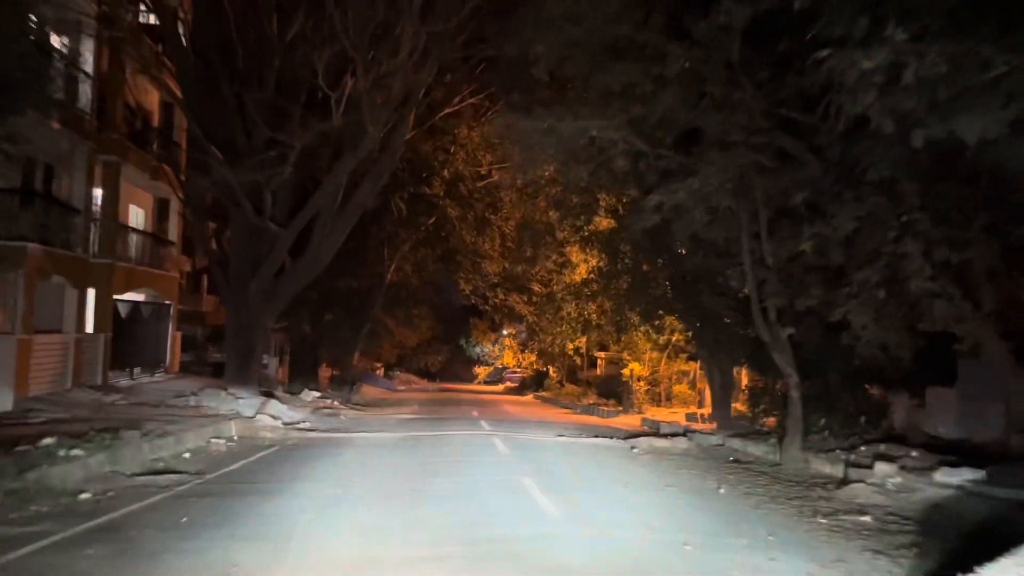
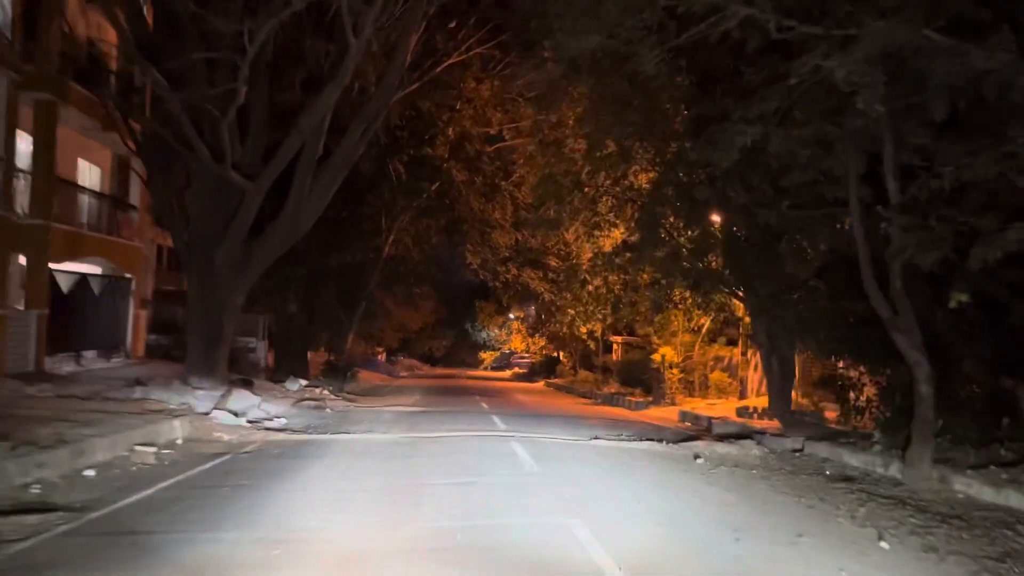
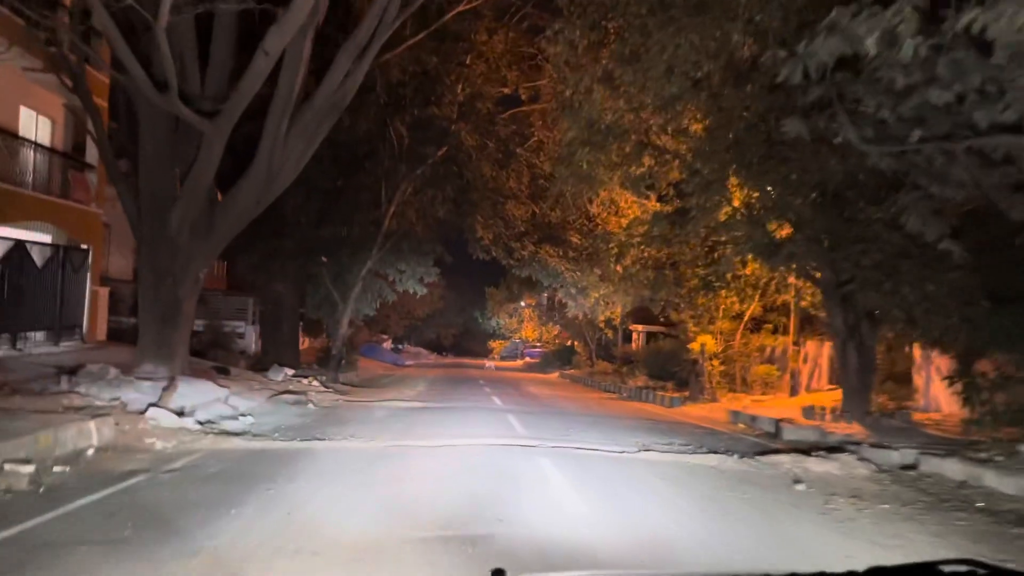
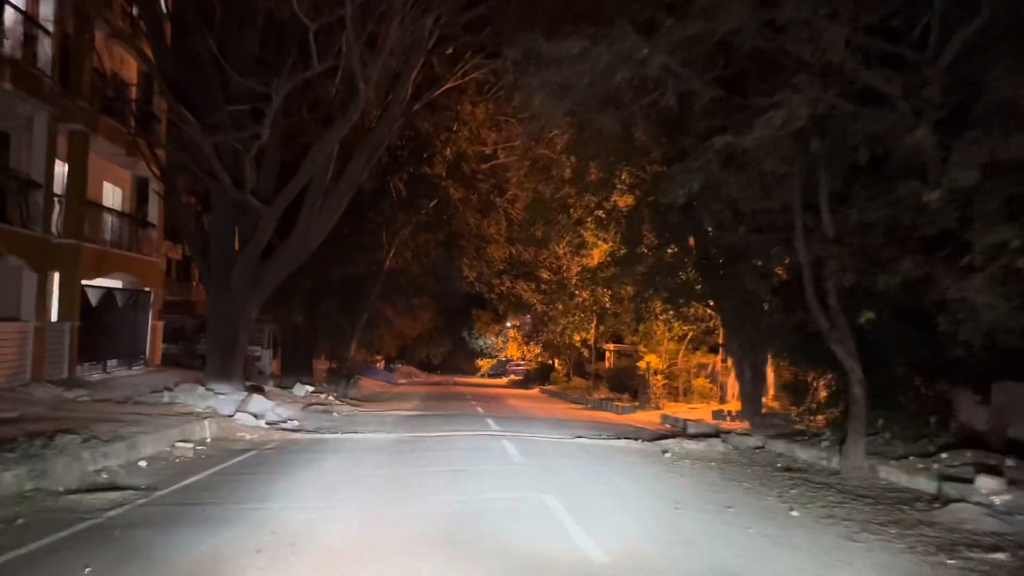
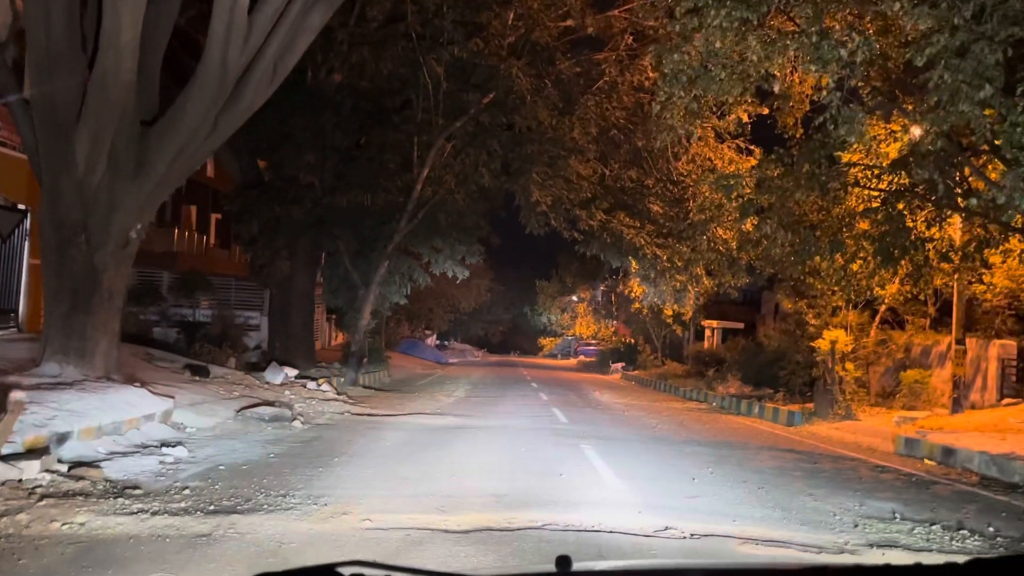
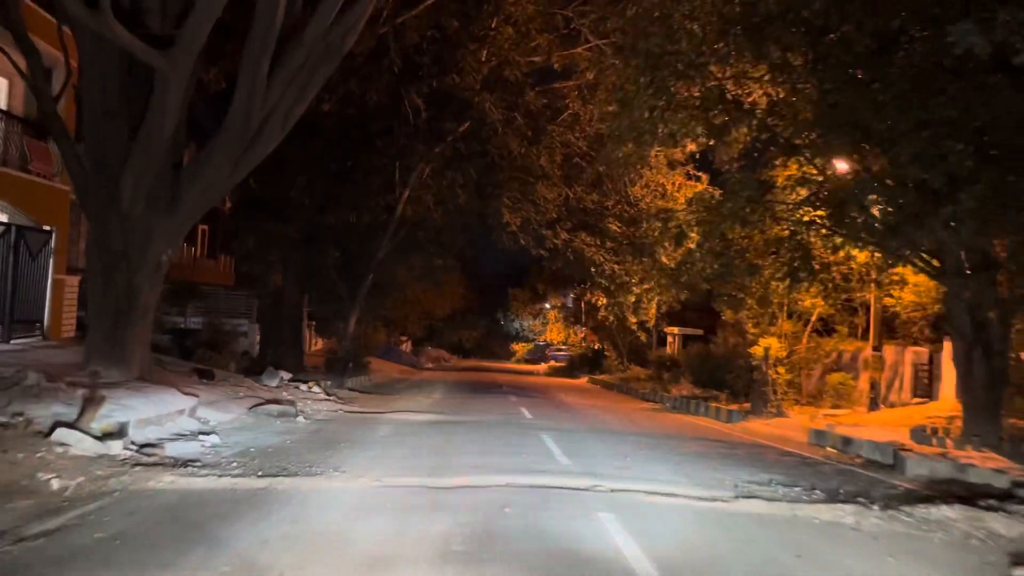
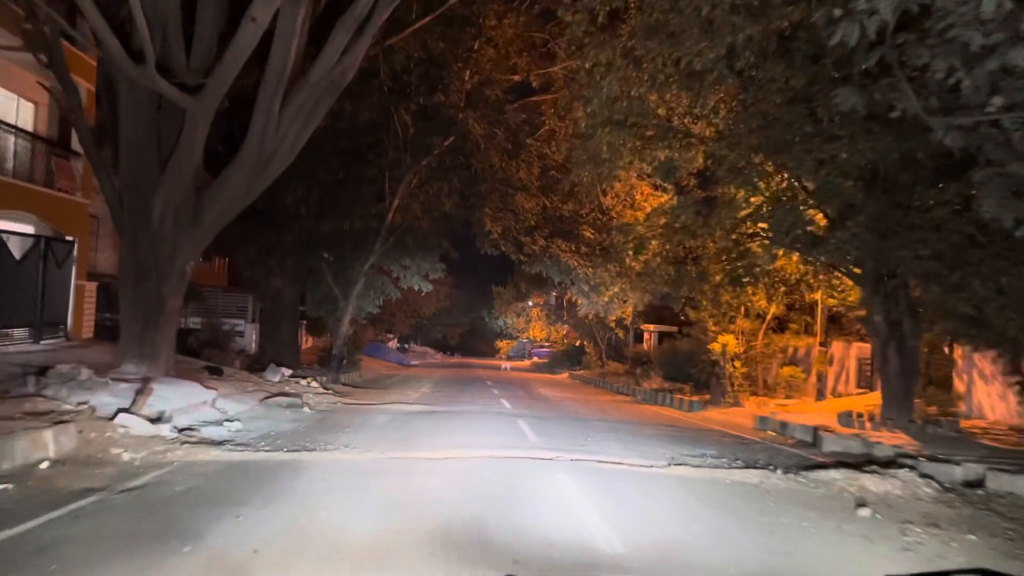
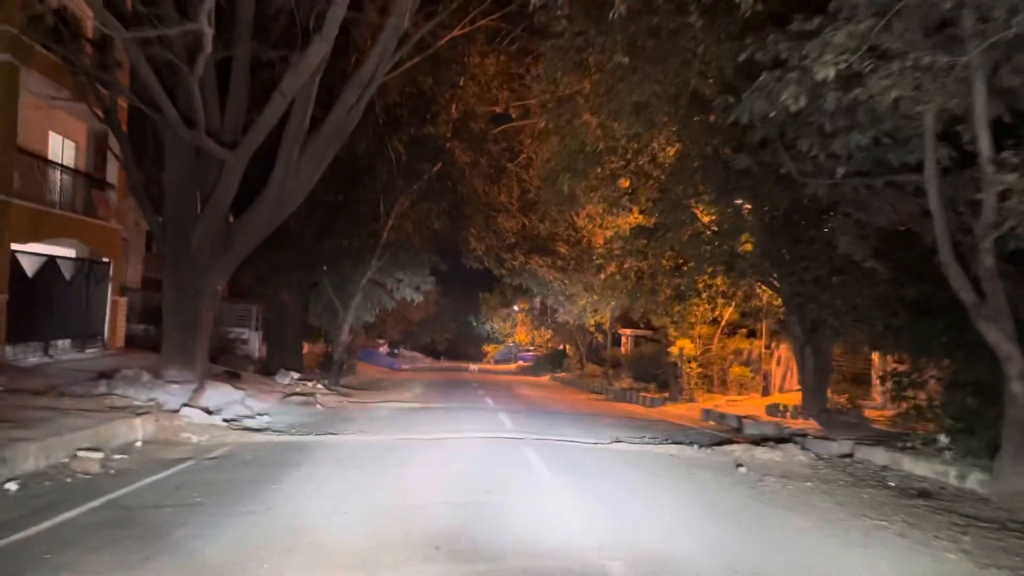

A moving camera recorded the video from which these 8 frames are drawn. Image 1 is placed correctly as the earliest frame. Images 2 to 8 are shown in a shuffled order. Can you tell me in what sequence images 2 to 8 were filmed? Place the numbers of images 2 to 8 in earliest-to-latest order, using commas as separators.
4, 2, 8, 3, 7, 6, 5
